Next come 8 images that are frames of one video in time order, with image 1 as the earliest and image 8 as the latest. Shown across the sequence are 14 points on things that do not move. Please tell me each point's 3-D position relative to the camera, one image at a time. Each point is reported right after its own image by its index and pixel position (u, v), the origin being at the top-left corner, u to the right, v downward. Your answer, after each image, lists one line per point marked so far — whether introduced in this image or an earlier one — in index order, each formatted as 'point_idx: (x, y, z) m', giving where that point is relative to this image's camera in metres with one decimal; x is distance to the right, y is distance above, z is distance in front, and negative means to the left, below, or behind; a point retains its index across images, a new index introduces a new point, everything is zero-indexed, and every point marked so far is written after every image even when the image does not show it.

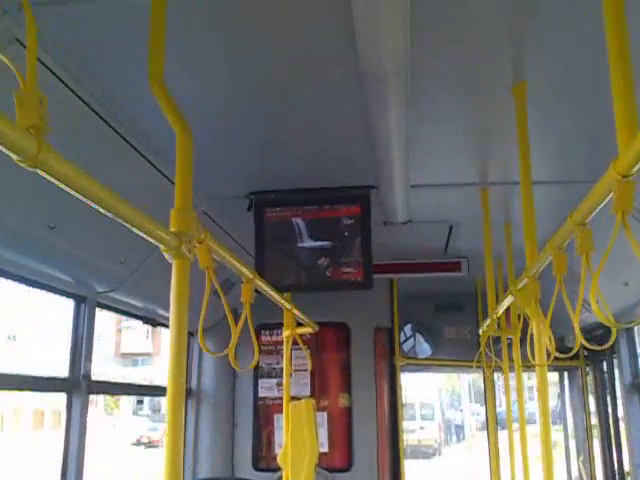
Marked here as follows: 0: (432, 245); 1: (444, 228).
0: (+0.9, -0.1, +5.8) m
1: (+0.8, +0.1, +5.2) m
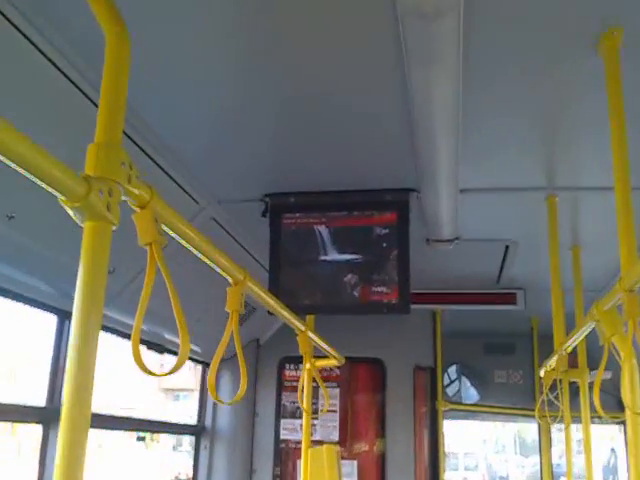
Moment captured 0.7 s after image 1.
0: (+1.1, -0.2, +5.0) m
1: (+1.0, 0.0, +4.4) m
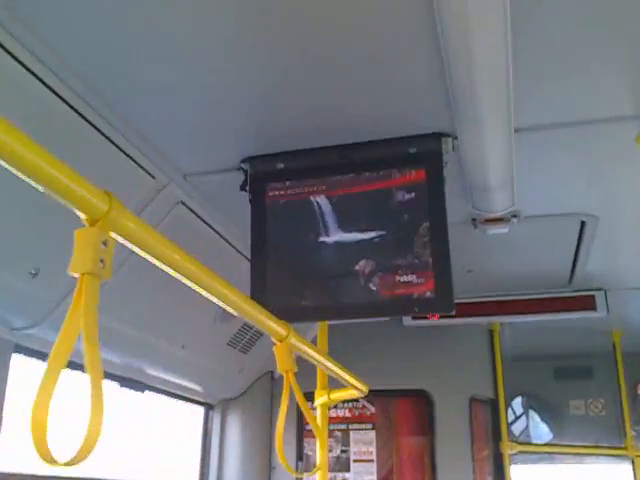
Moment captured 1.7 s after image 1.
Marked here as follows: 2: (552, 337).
0: (+1.2, -0.2, +3.9) m
1: (+1.1, +0.1, +3.3) m
2: (+1.6, -0.7, +5.3) m
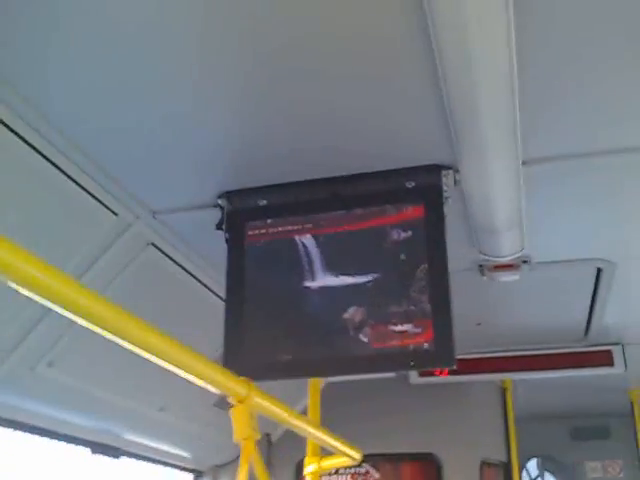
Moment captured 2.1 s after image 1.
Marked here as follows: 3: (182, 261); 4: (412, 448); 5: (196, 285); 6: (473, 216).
0: (+1.2, -0.4, +3.6) m
1: (+1.0, -0.1, +3.0) m
2: (+1.6, -1.0, +4.9) m
3: (-0.5, -0.1, +2.7) m
4: (+0.5, -1.1, +4.2) m
5: (-0.5, -0.2, +2.9) m
6: (+0.5, +0.1, +2.4) m
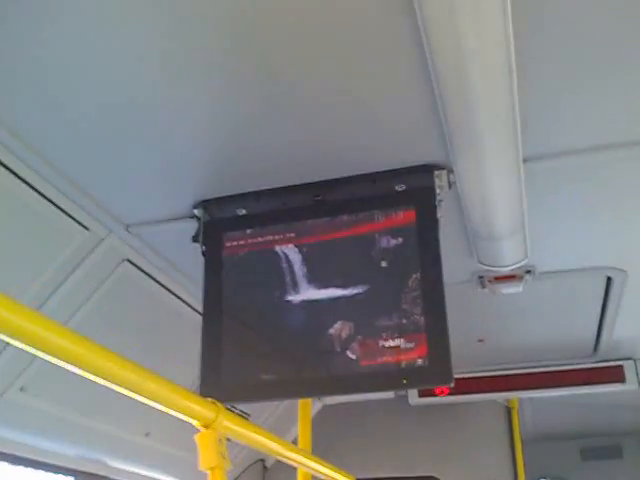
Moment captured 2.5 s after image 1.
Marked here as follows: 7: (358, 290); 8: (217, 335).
0: (+1.1, -0.4, +3.4) m
1: (+1.0, -0.2, +2.8) m
2: (+1.6, -1.1, +4.7) m
3: (-0.6, -0.1, +2.5) m
4: (+0.5, -1.2, +4.0) m
5: (-0.5, -0.2, +2.7) m
6: (+0.4, +0.1, +2.2) m
7: (+0.1, -0.1, +2.0) m
8: (-0.3, -0.3, +2.0) m
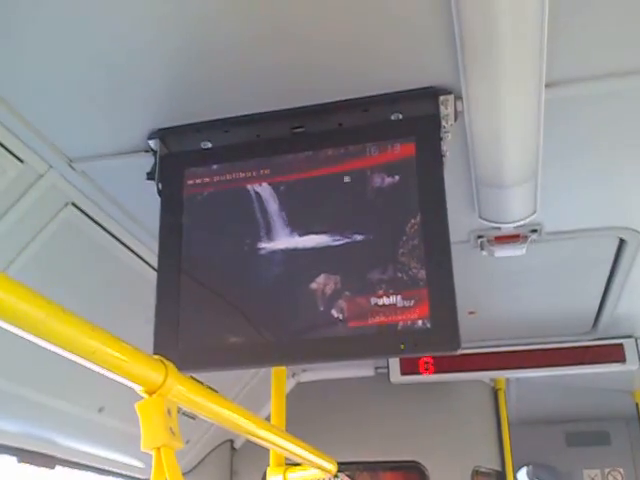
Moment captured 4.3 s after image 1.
0: (+1.0, -0.3, +3.1) m
1: (+0.9, 0.0, +2.5) m
2: (+1.4, -0.9, +4.5) m
3: (-0.6, 0.0, +2.2) m
4: (+0.4, -1.0, +3.7) m
5: (-0.6, -0.1, +2.3) m
6: (+0.4, +0.2, +1.9) m
7: (+0.1, 0.0, +1.6) m
8: (-0.3, -0.1, +1.7) m
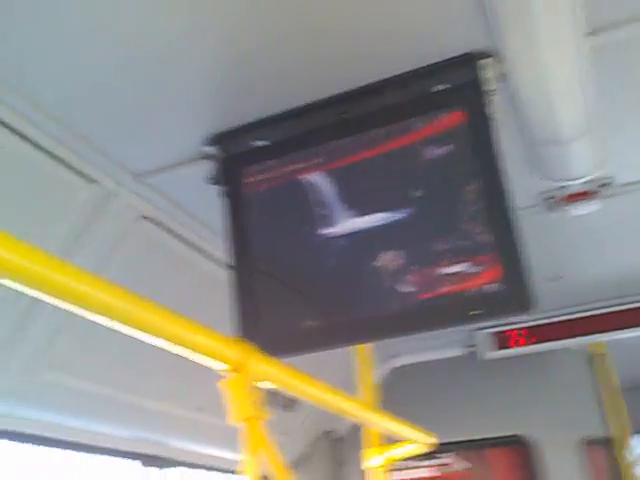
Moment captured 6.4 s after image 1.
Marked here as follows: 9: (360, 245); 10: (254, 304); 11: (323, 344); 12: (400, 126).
0: (+1.3, -0.1, +3.0) m
1: (+1.2, +0.1, +2.4) m
2: (+2.0, -0.6, +4.3) m
3: (-0.4, 0.0, +2.3) m
4: (+0.9, -0.9, +3.7) m
5: (-0.4, -0.1, +2.4) m
6: (+0.5, +0.3, +1.9) m
7: (+0.2, +0.1, +1.7) m
8: (-0.2, -0.1, +1.8) m
9: (+0.1, 0.0, +1.7) m
10: (-0.2, -0.1, +1.7) m
11: (0.0, -0.2, +1.6) m
12: (+0.2, +0.3, +1.7) m
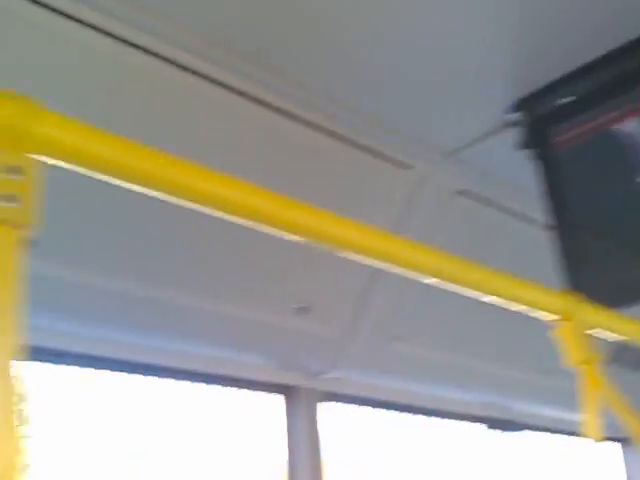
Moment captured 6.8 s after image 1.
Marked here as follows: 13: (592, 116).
0: (+2.4, +0.2, +2.3) m
1: (+2.0, +0.4, +1.8) m
2: (+3.6, -0.2, +3.2) m
3: (+0.5, +0.1, +2.3) m
4: (+2.4, -0.6, +3.1) m
5: (+0.7, 0.0, +2.4) m
6: (+1.2, +0.5, +1.6) m
7: (+0.8, +0.2, +1.5) m
8: (+0.6, 0.0, +1.7) m
9: (+0.8, +0.1, +1.6) m
10: (+0.6, -0.1, +1.7) m
11: (+0.7, -0.1, +1.6) m
12: (+0.8, +0.4, +1.6) m
13: (+0.6, +0.3, +1.8) m
